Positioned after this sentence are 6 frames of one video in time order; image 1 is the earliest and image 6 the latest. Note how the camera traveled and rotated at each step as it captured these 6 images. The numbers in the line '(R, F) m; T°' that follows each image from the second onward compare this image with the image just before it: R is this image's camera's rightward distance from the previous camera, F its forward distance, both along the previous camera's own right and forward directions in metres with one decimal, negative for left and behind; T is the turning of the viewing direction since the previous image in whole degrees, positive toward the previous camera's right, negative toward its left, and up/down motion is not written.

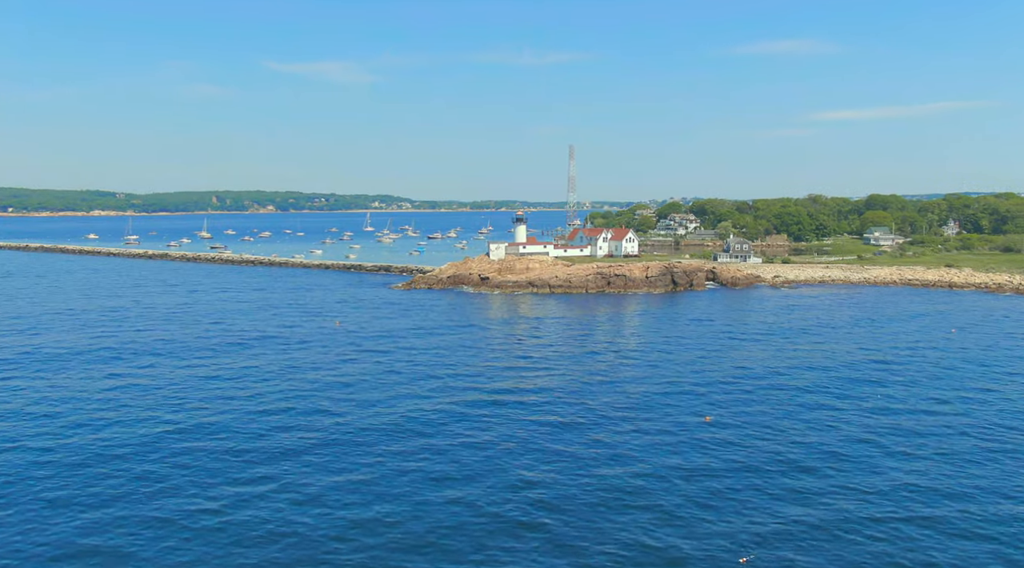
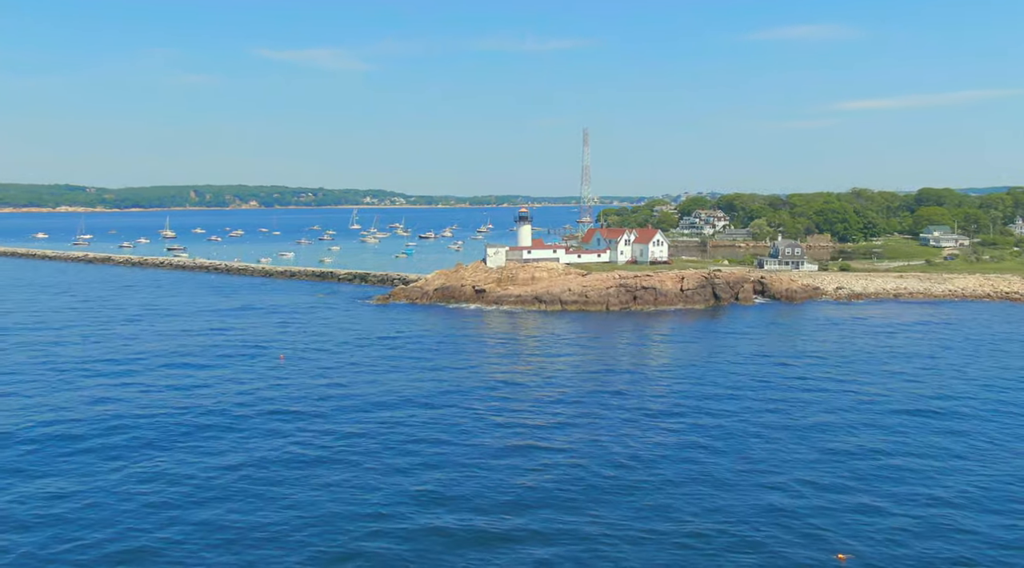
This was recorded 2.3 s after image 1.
(-0.1, +19.1) m; 0°
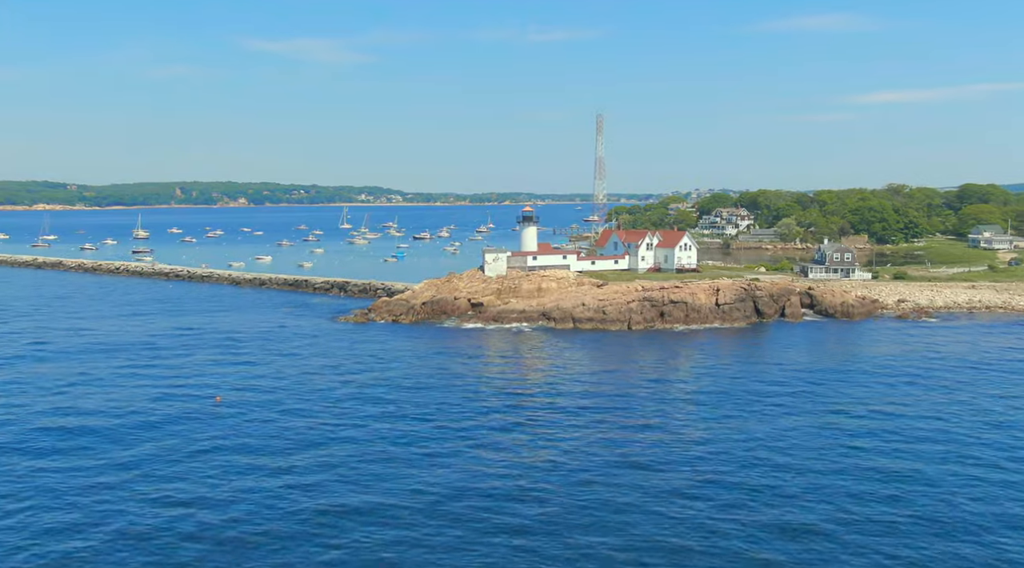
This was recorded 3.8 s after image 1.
(-0.1, +12.6) m; 0°
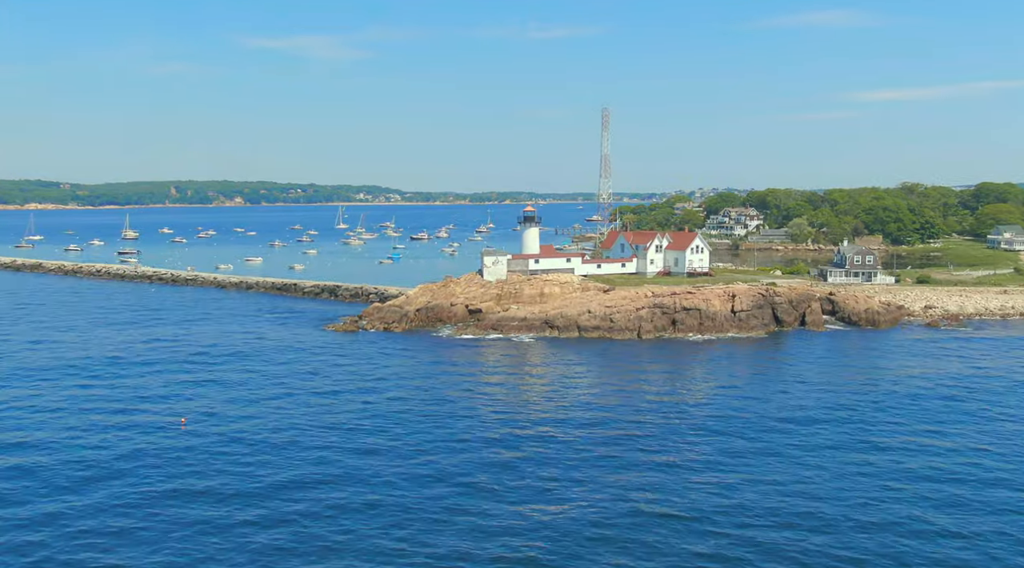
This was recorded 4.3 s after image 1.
(0.0, +4.4) m; 0°
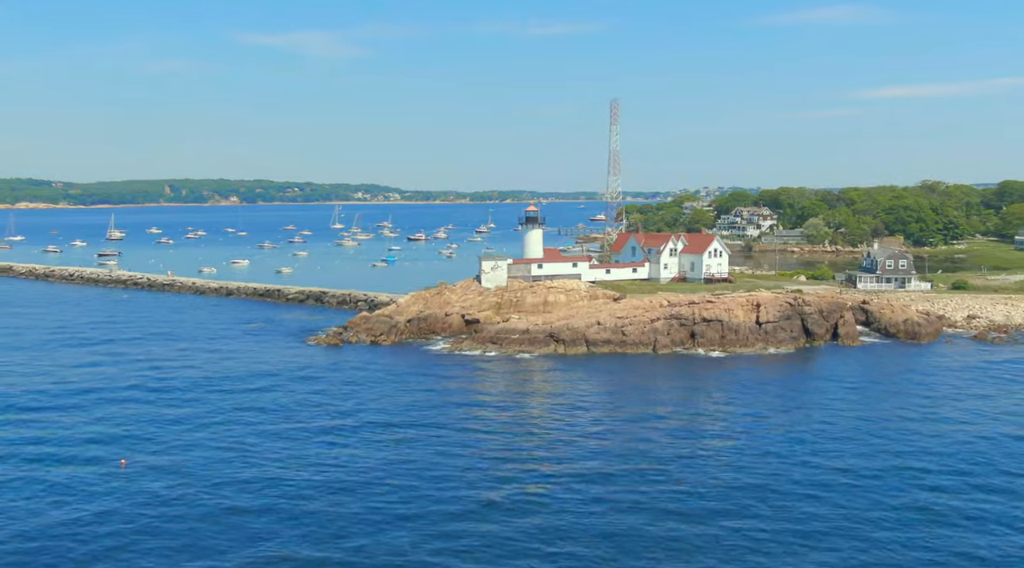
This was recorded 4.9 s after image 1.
(0.0, +5.8) m; 0°
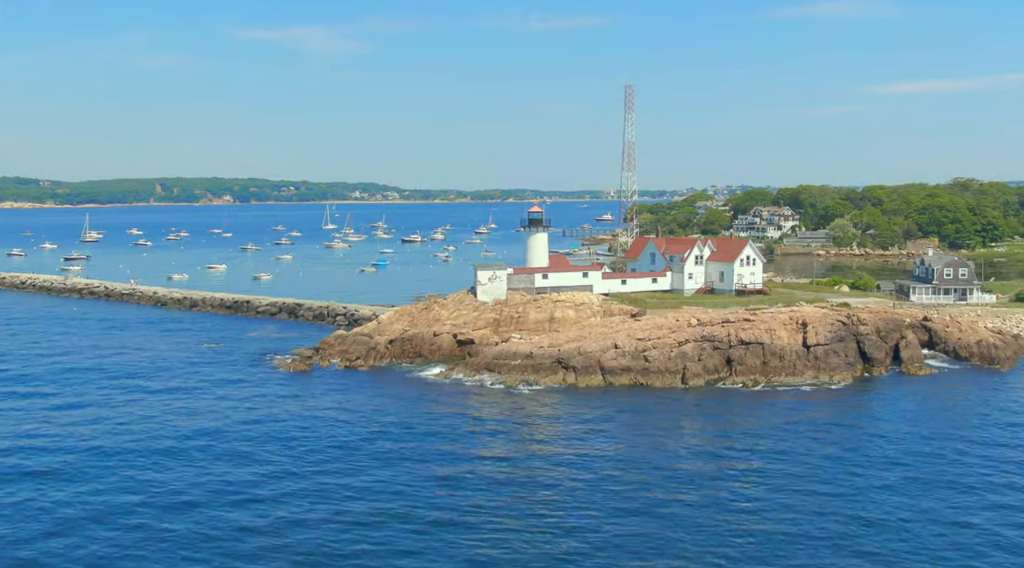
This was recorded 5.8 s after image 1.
(+0.1, +8.5) m; 0°
